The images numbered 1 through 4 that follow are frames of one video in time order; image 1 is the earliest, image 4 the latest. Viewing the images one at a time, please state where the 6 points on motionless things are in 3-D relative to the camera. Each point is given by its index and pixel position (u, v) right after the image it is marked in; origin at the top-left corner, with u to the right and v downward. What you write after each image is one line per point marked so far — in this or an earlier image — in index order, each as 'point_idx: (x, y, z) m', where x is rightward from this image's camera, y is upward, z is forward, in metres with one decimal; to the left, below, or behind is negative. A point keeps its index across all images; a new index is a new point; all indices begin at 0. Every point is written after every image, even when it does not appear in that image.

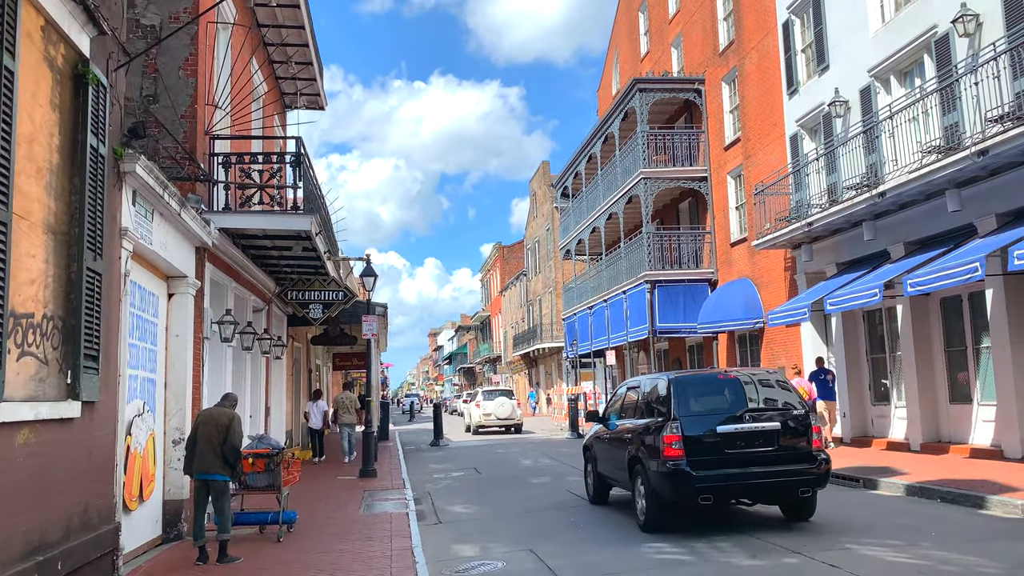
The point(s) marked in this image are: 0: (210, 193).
0: (-4.0, +1.3, +10.2) m
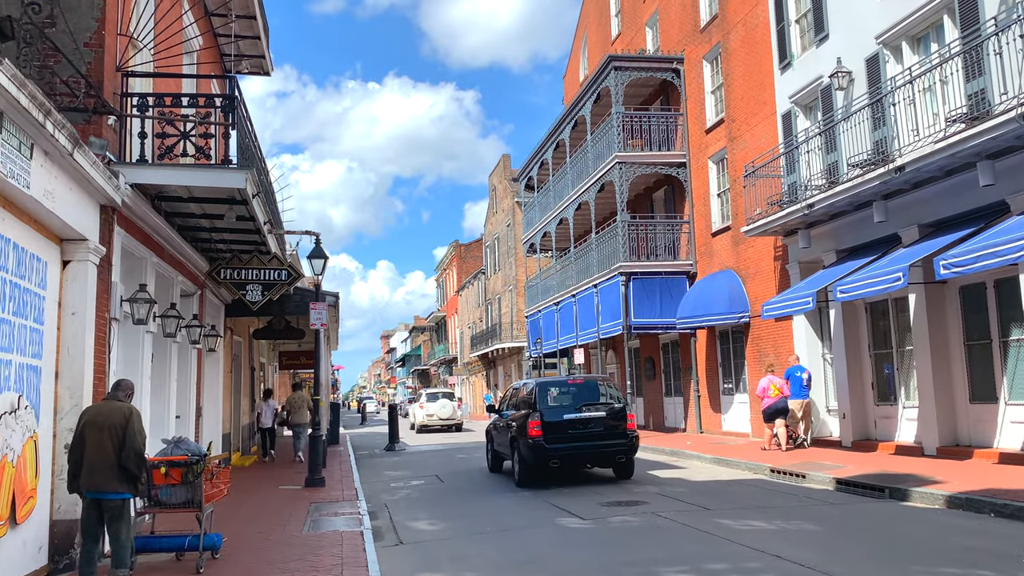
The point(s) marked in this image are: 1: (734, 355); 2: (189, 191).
0: (-4.2, +1.6, +8.3) m
1: (+5.3, -1.6, +18.5) m
2: (-3.6, +1.1, +8.7) m
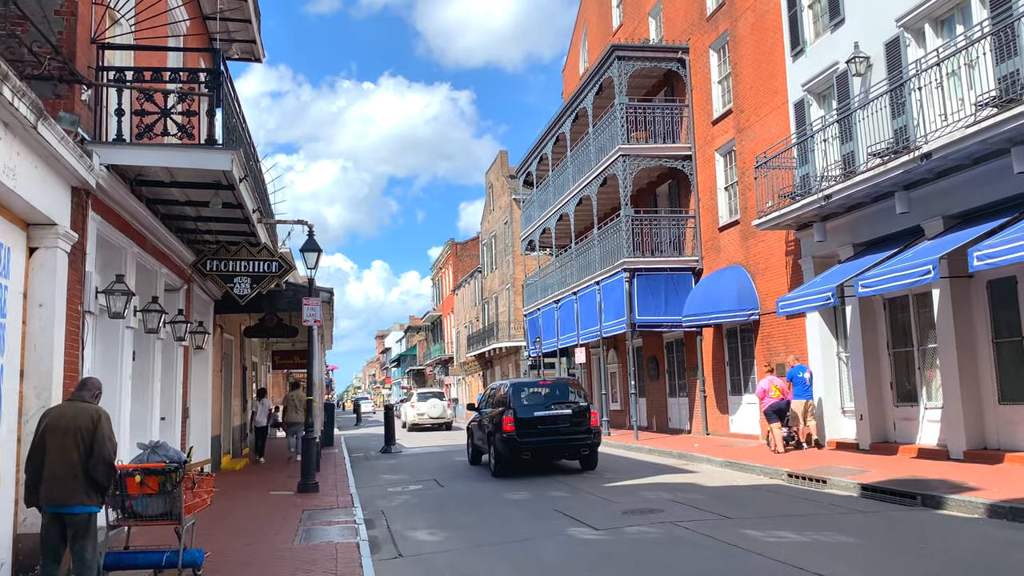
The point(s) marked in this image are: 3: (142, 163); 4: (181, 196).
0: (-4.1, +1.7, +7.6) m
1: (+5.3, -1.5, +17.9) m
2: (-3.5, +1.2, +8.0) m
3: (-3.6, +1.2, +7.5) m
4: (-3.8, +1.1, +9.0) m
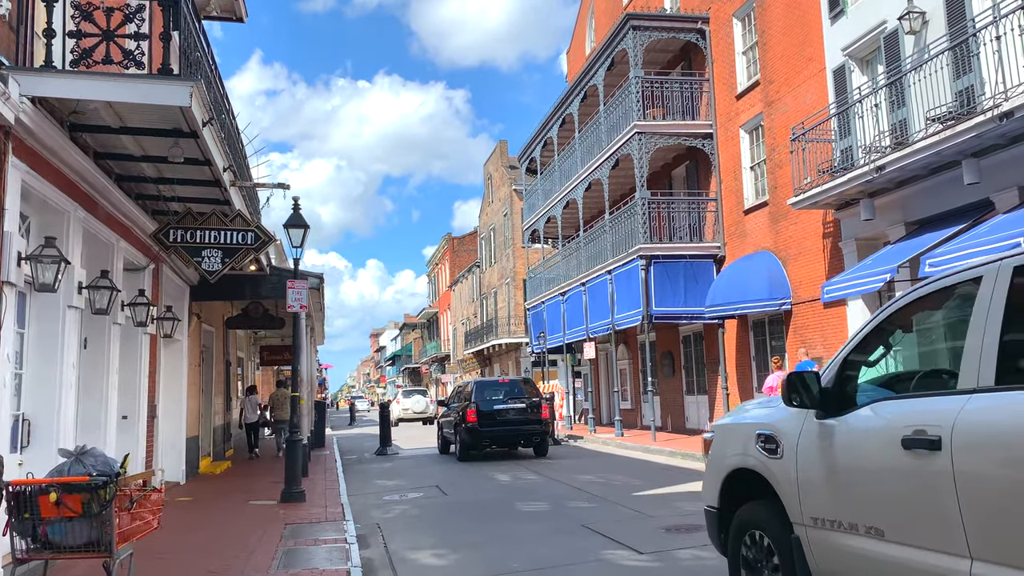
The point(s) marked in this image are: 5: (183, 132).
0: (-3.8, +1.9, +6.1) m
1: (+5.4, -1.2, +16.4) m
2: (-3.3, +1.4, +6.5) m
3: (-3.4, +1.5, +6.0) m
4: (-3.6, +1.3, +7.4) m
5: (-2.9, +1.4, +6.8) m
